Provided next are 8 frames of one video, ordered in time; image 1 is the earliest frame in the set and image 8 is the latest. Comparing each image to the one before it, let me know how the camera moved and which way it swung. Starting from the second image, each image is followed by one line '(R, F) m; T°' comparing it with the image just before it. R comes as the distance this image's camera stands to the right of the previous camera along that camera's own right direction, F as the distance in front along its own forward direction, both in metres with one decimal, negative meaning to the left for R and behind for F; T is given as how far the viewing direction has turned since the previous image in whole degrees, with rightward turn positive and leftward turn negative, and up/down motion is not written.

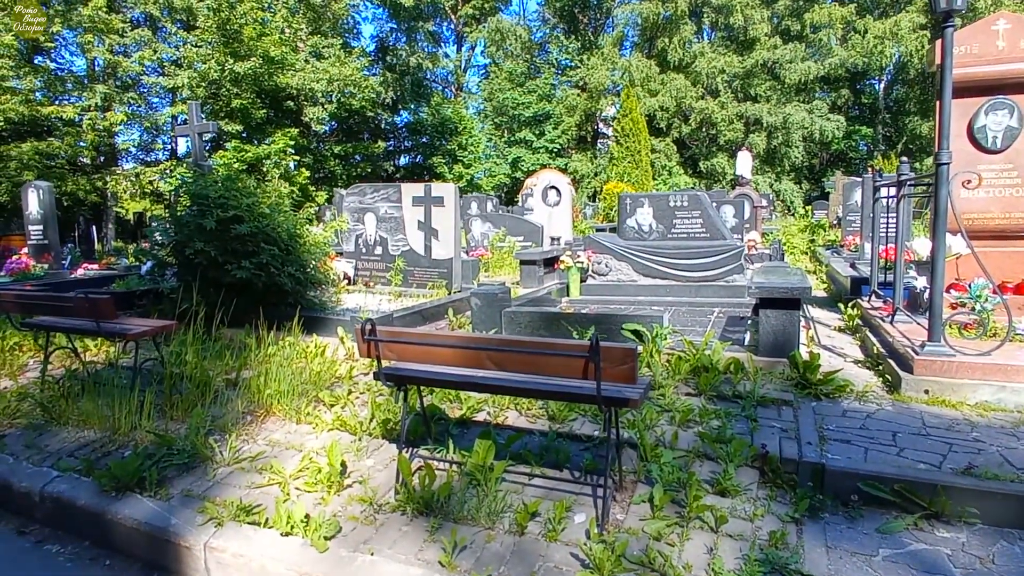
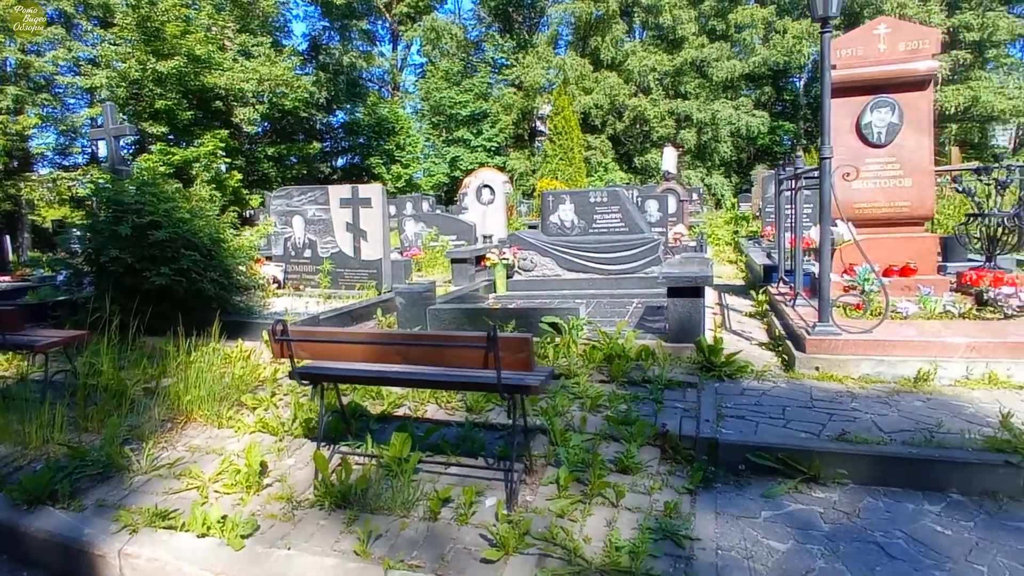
(+0.2, -0.2) m; +5°
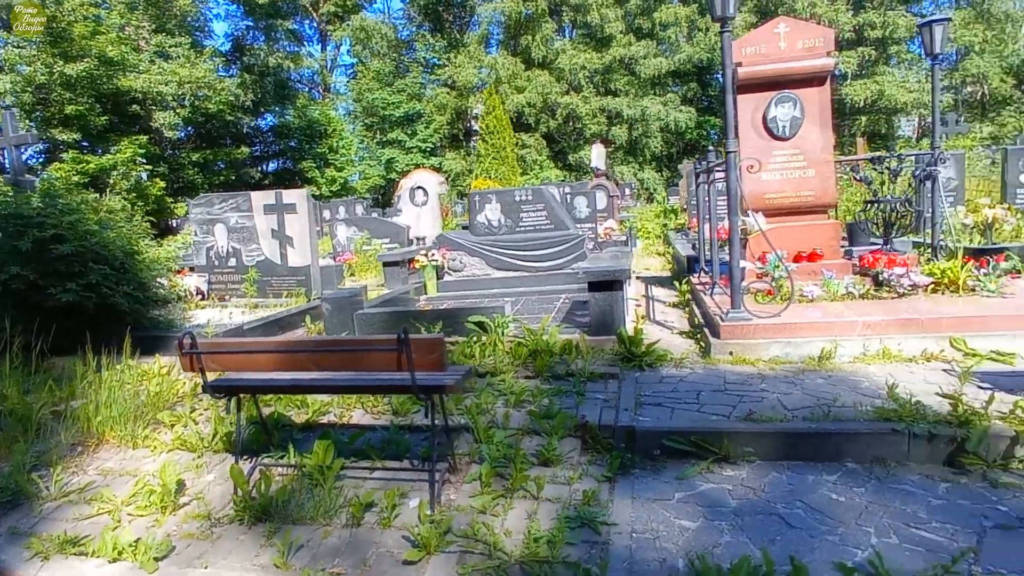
(+0.2, 0.0) m; +5°
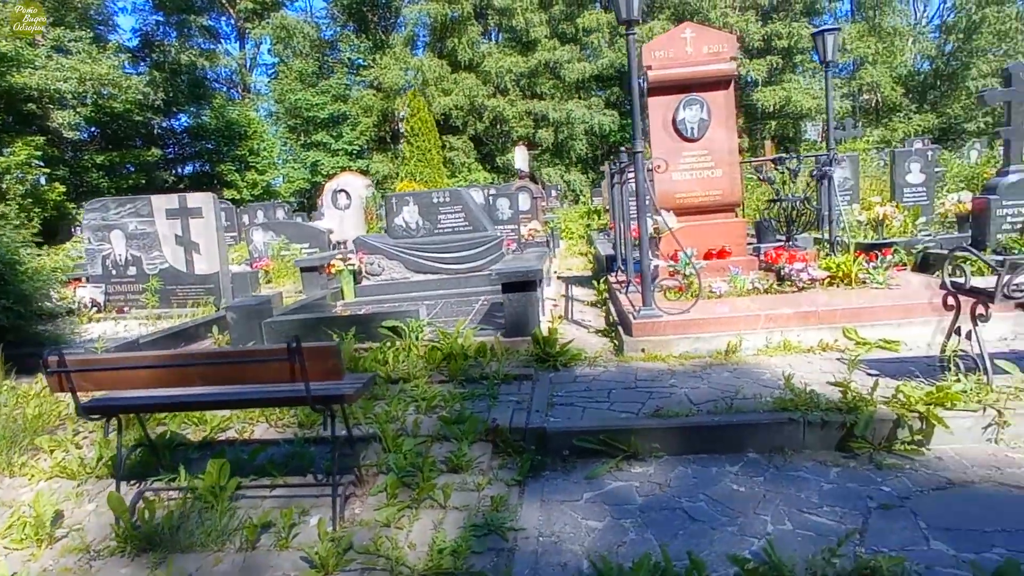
(+0.2, +0.1) m; +6°
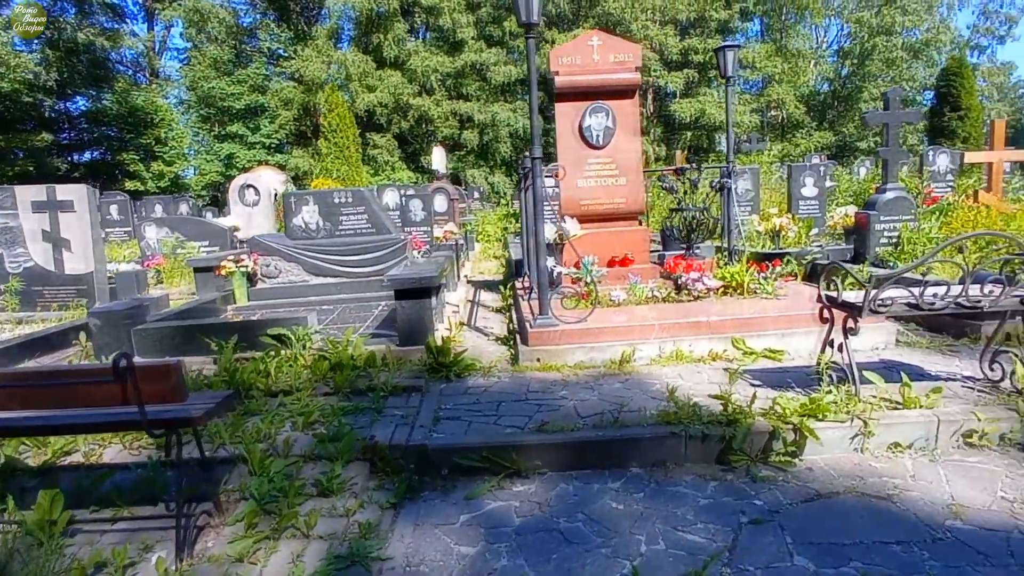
(+0.3, +0.1) m; +7°
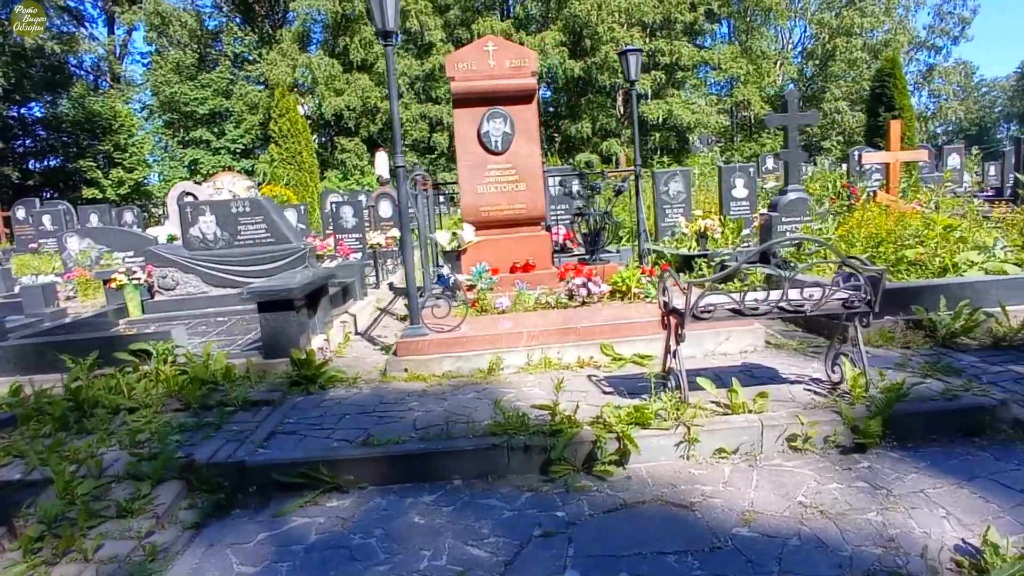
(+0.9, 0.0) m; +2°
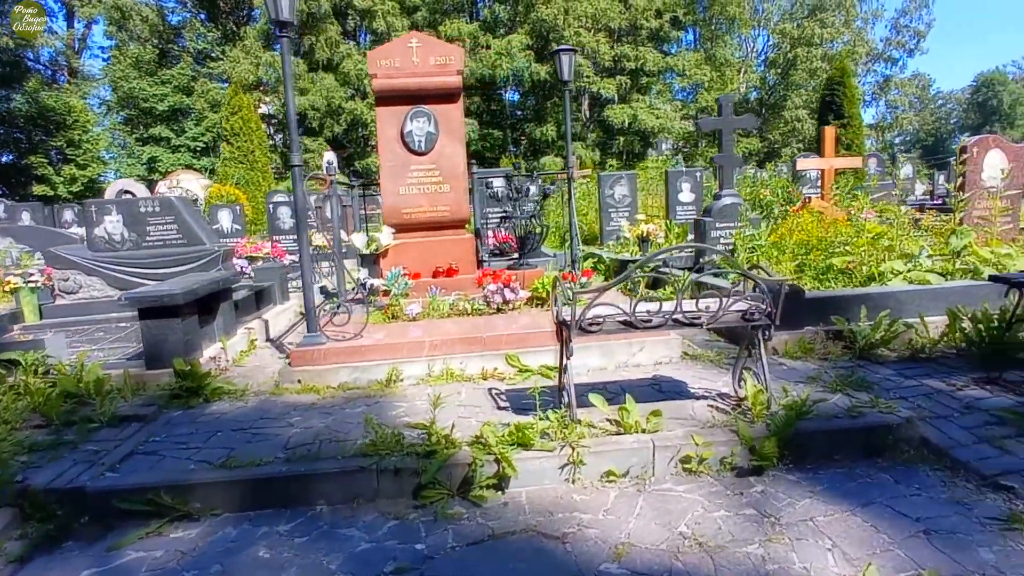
(+0.5, +0.3) m; +3°
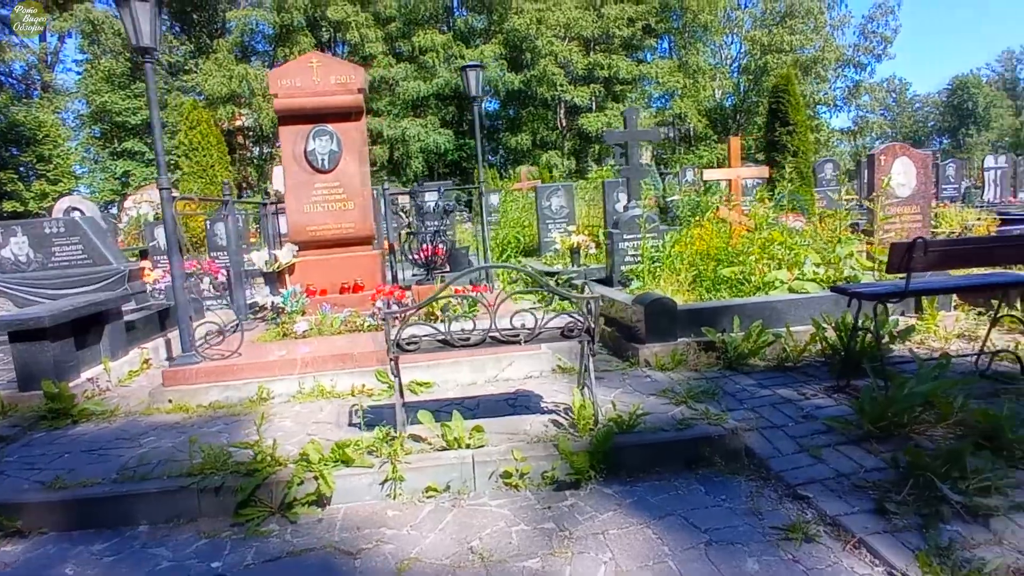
(+0.9, -0.1) m; +1°
